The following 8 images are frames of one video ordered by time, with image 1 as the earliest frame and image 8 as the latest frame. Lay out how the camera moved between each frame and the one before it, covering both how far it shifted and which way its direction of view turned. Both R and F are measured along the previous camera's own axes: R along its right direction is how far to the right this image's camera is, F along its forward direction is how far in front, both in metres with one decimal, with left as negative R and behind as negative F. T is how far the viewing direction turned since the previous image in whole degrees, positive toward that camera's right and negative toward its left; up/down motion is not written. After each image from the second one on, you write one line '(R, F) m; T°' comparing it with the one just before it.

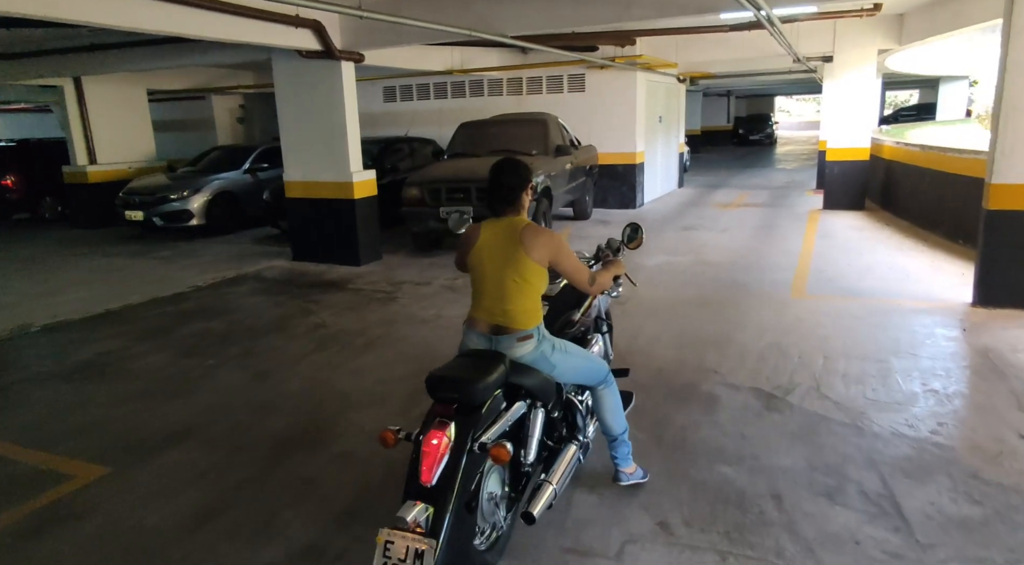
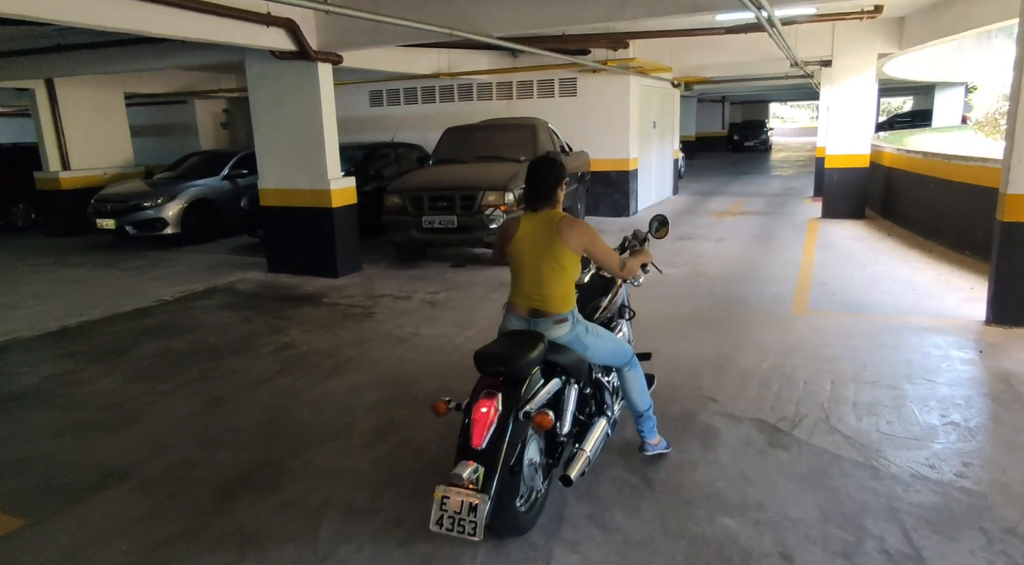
(+0.1, +0.4) m; 0°
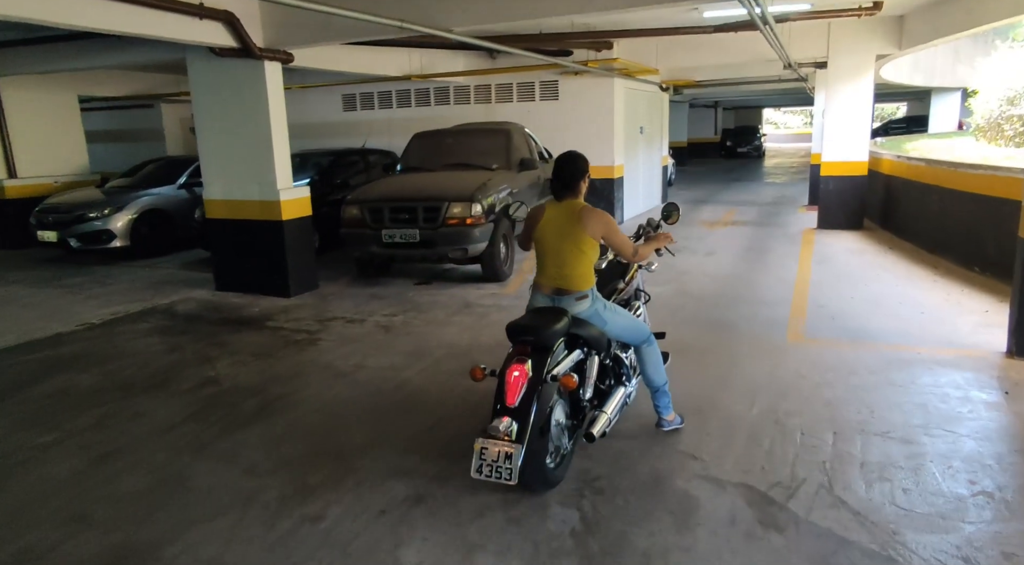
(+0.3, +0.7) m; 0°
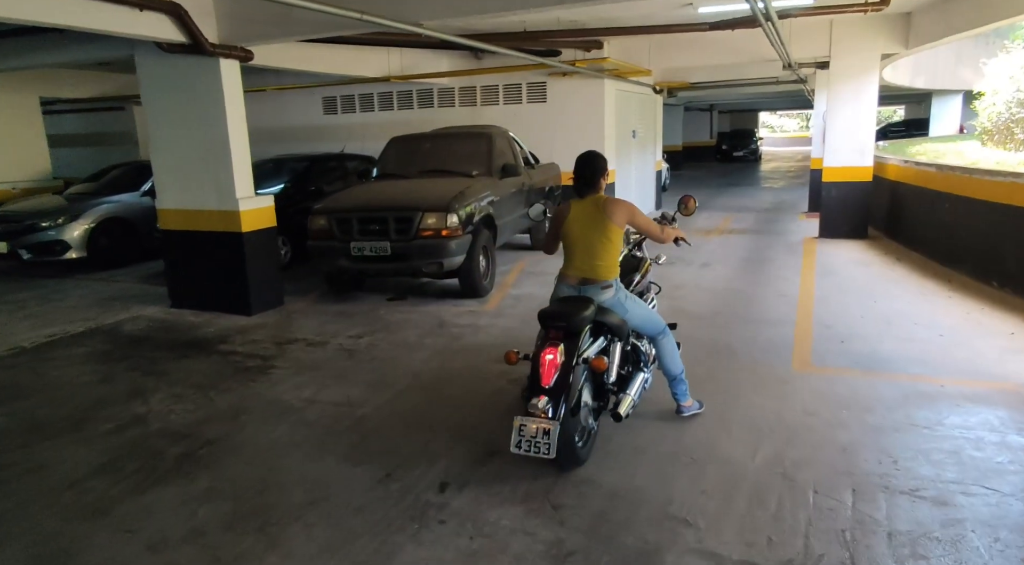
(+0.2, +0.6) m; 0°
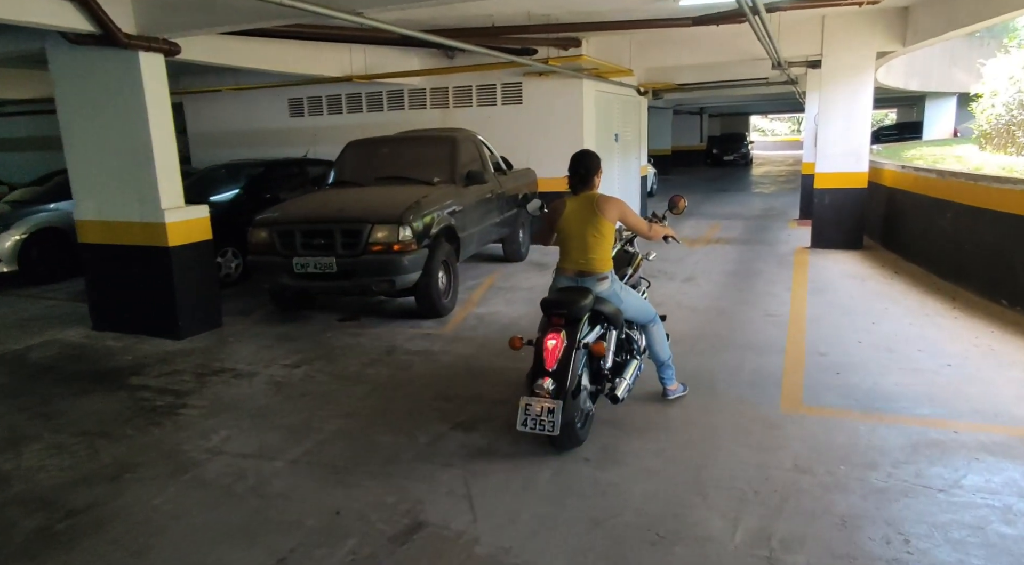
(+0.3, +0.6) m; +1°
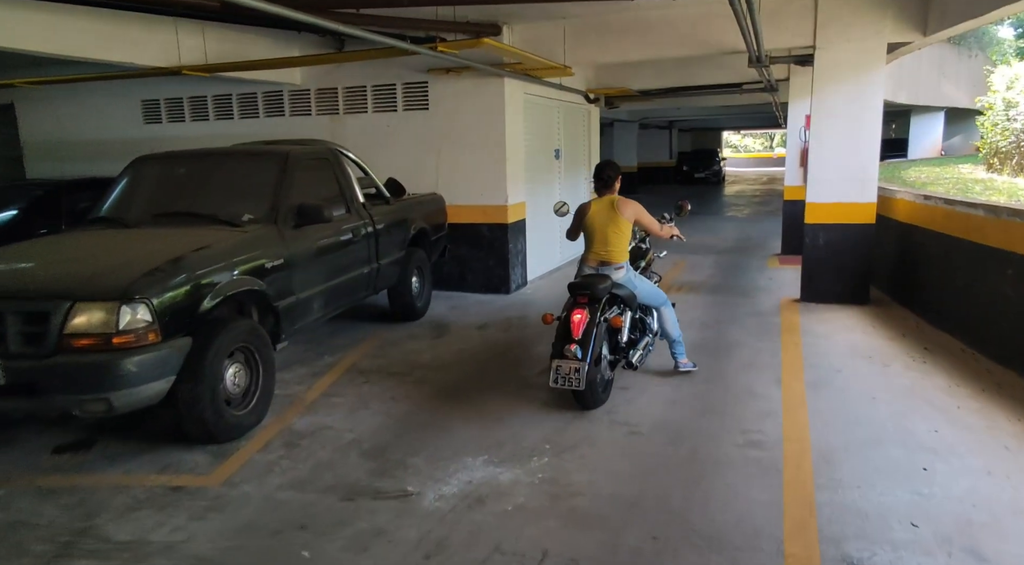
(+0.8, +2.3) m; +2°
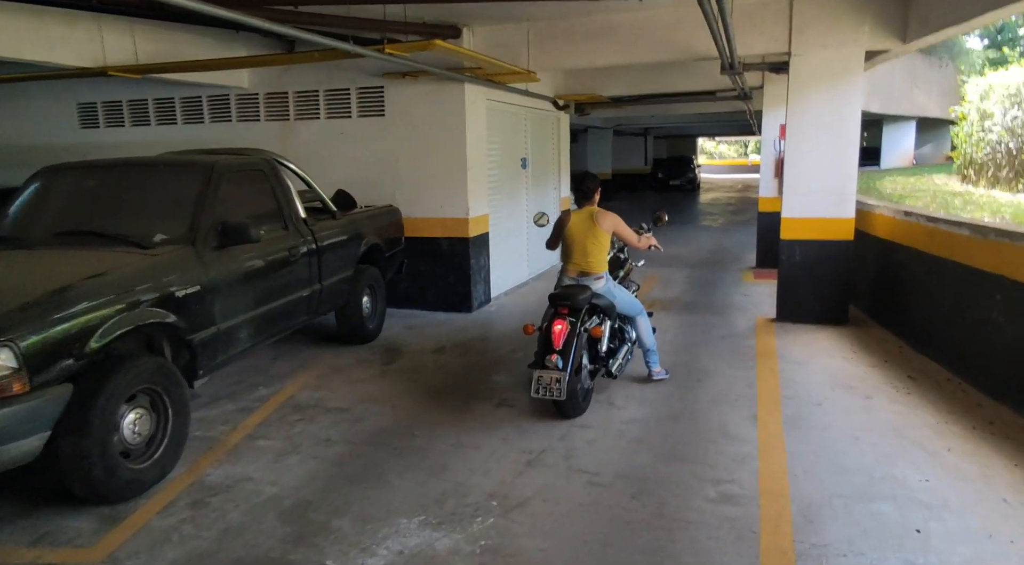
(+0.2, +0.5) m; +2°
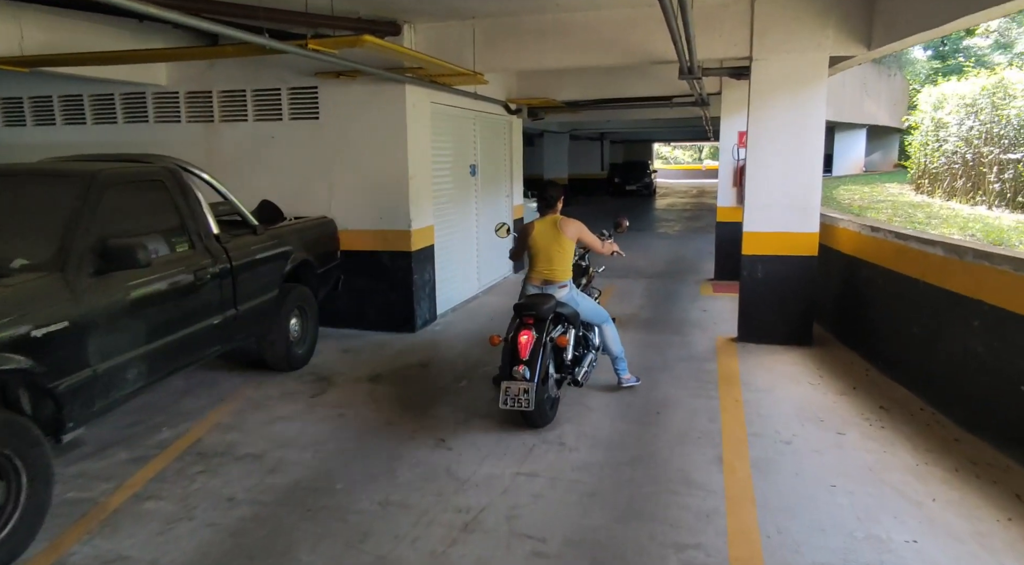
(+0.1, +0.5) m; +3°
